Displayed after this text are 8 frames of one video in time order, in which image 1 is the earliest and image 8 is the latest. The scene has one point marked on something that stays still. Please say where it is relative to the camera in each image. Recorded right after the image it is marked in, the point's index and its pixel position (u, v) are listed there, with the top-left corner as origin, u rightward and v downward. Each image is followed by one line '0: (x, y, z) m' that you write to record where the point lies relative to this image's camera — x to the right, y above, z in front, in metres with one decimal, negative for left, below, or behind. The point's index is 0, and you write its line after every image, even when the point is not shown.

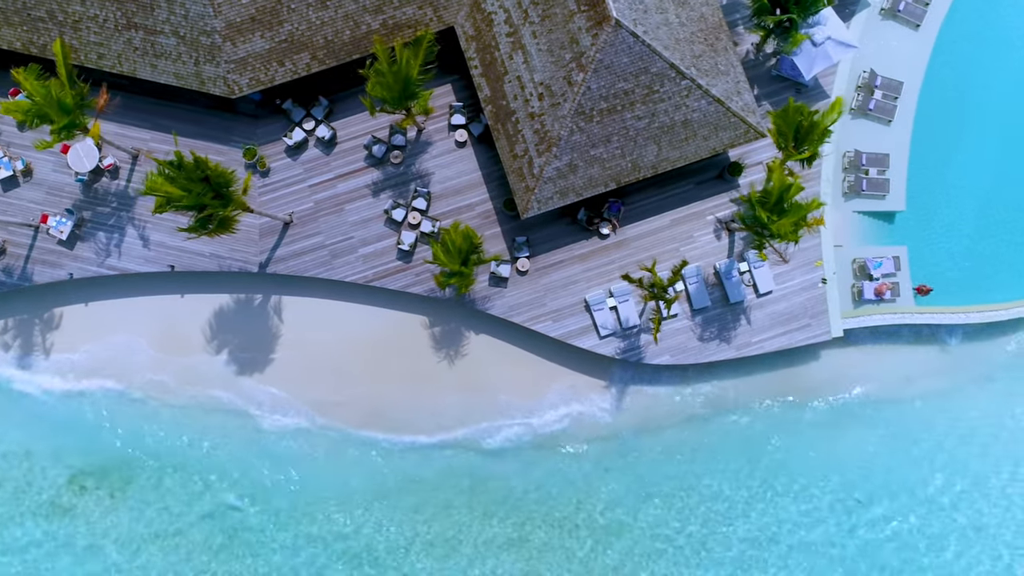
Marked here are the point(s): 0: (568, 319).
0: (+1.0, -0.6, +14.5) m
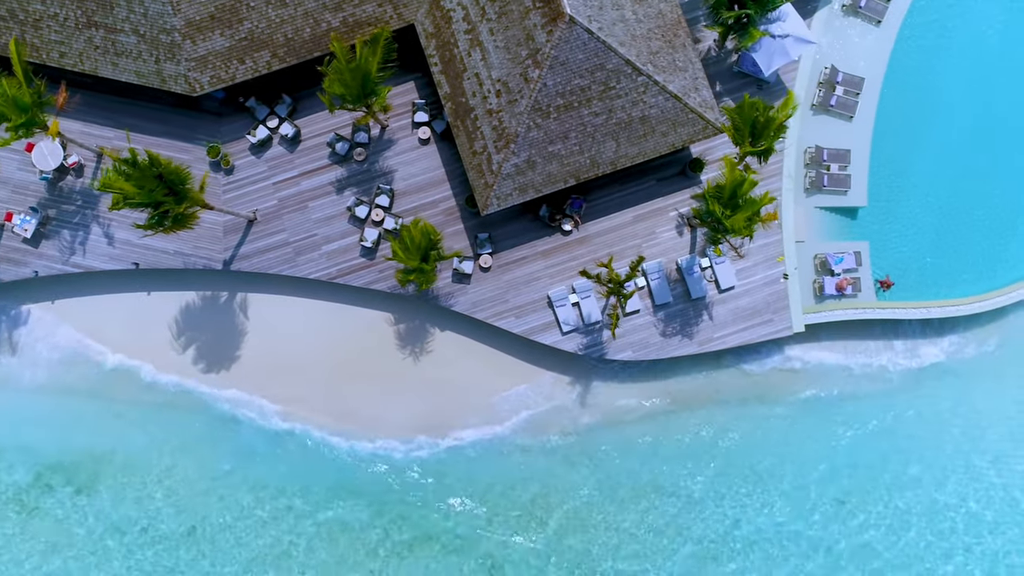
0: (+0.3, -0.5, +14.5) m
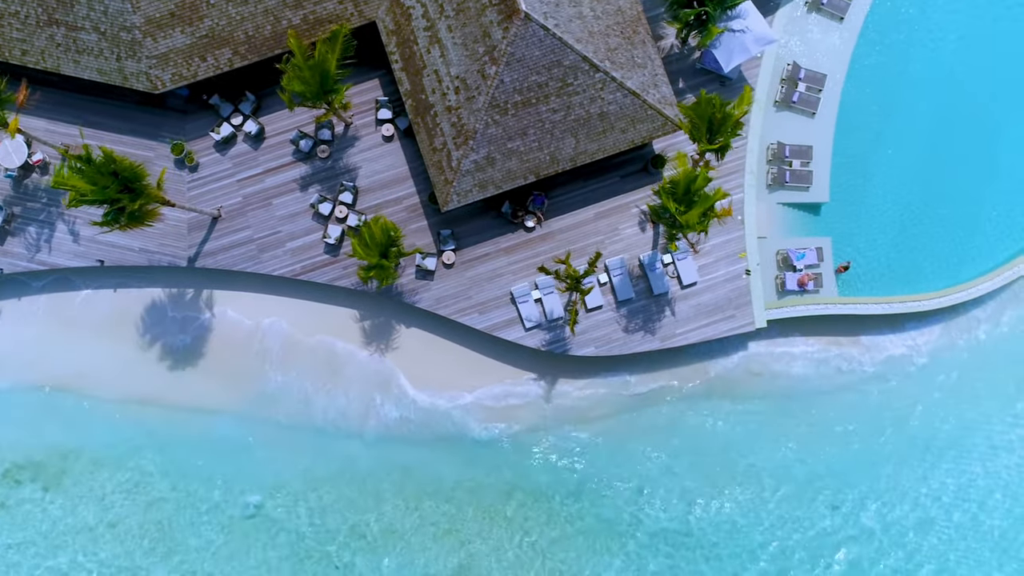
0: (-0.4, -0.4, +14.6) m
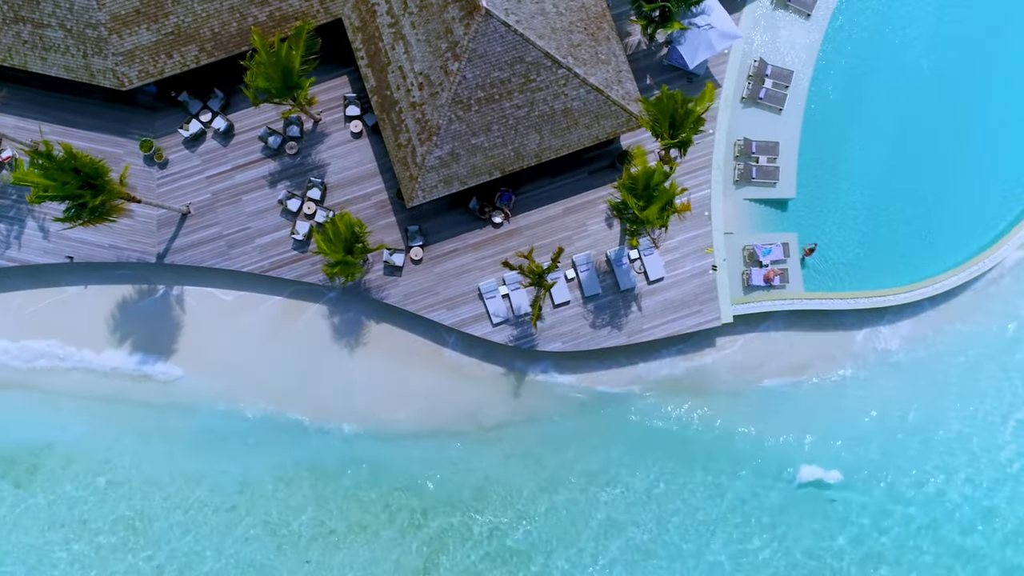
0: (-1.0, -0.4, +14.7) m
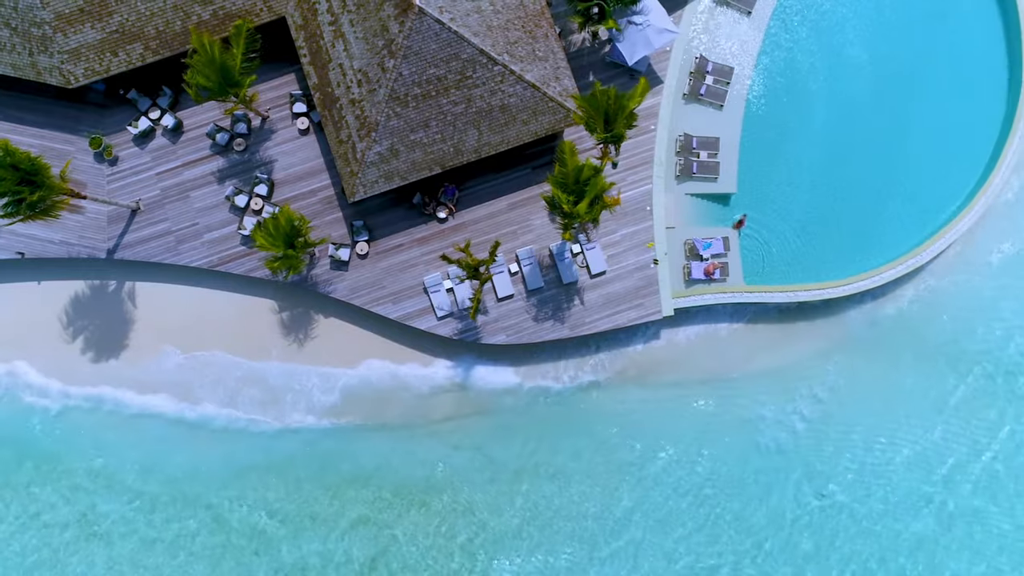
0: (-2.0, -0.2, +14.9) m
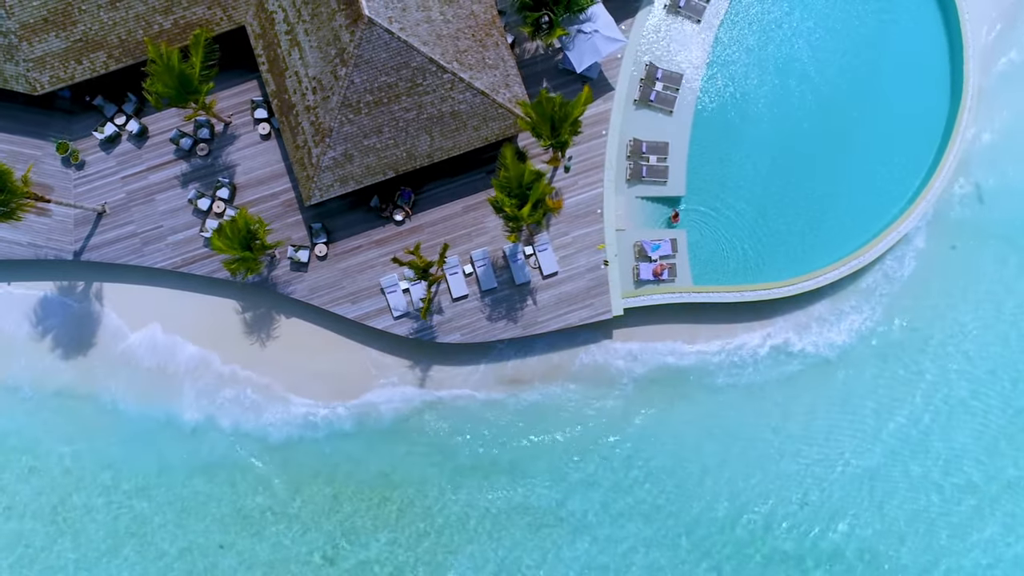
0: (-2.9, -0.3, +15.3) m
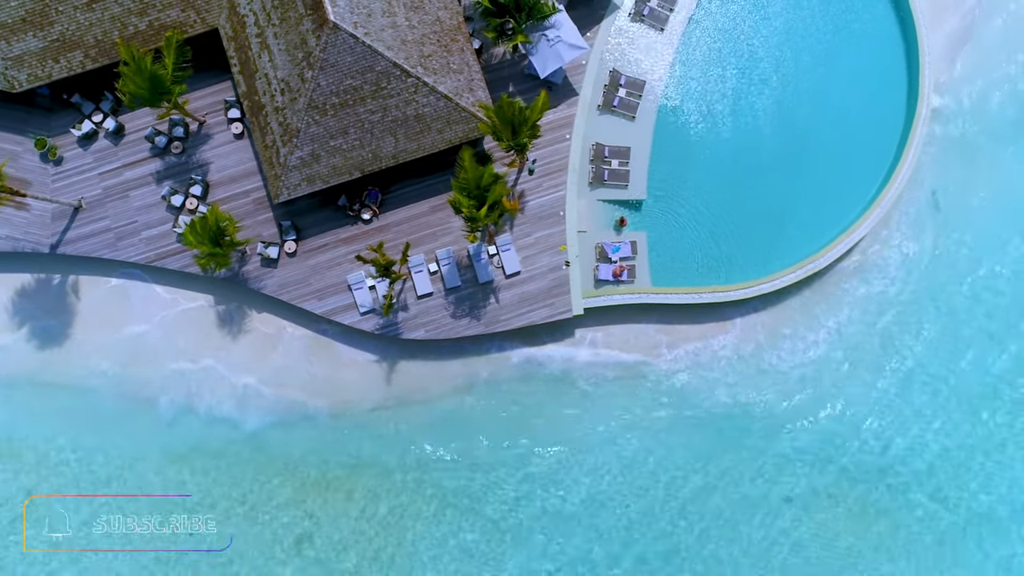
0: (-3.7, -0.2, +15.7) m
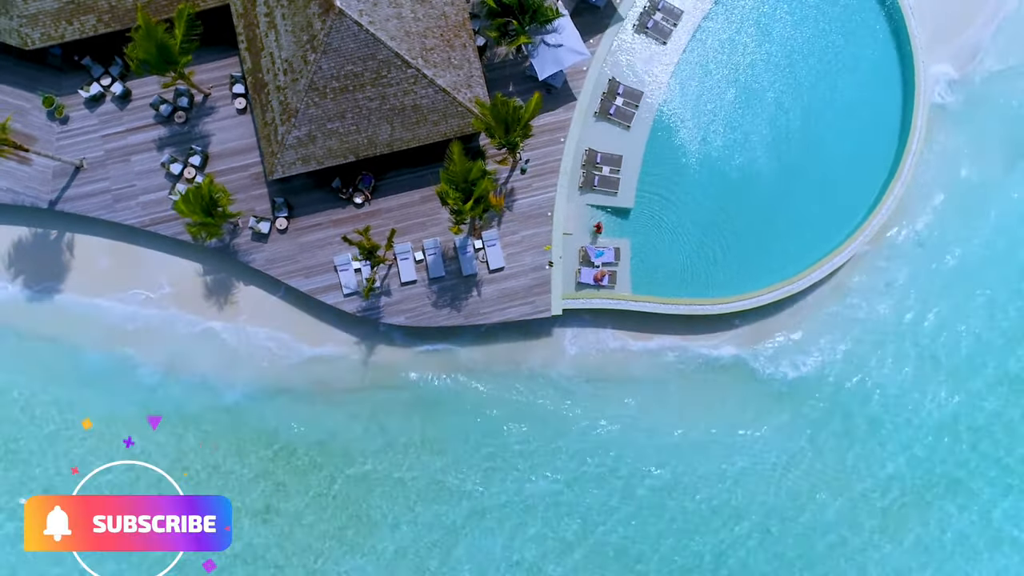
0: (-4.1, +0.2, +16.1) m
